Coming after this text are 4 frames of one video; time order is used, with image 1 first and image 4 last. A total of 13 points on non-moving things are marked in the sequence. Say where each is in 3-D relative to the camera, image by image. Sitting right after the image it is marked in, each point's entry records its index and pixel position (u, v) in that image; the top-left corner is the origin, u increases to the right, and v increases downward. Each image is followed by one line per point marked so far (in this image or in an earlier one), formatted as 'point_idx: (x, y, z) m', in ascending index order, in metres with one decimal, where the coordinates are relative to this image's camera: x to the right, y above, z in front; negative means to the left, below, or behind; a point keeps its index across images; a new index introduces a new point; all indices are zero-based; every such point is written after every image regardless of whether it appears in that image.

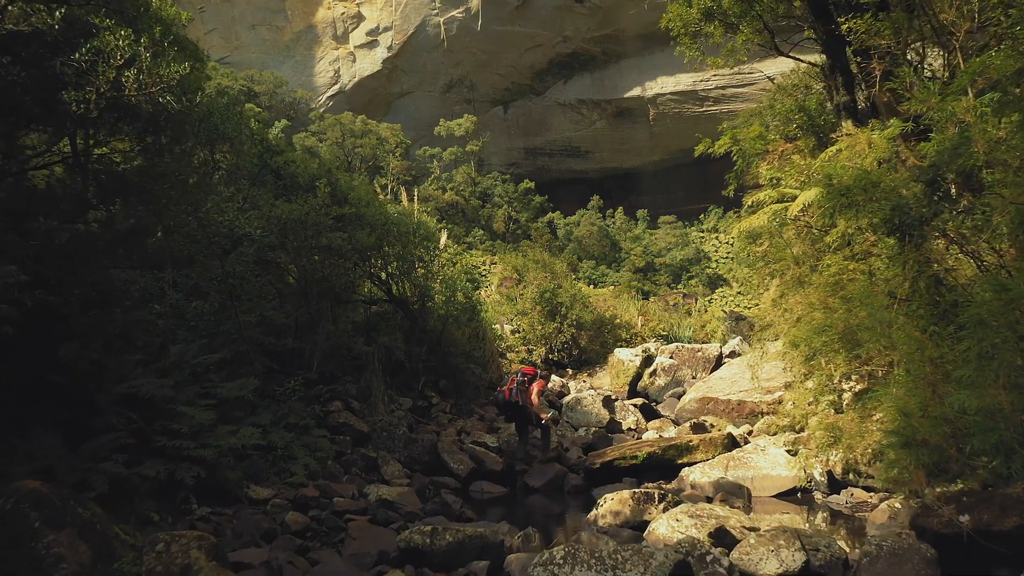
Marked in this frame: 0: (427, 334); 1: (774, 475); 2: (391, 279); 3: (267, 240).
0: (-1.3, -0.7, +9.7) m
1: (+2.8, -2.0, +6.7) m
2: (-1.8, +0.1, +9.4) m
3: (-2.7, +0.5, +7.2) m
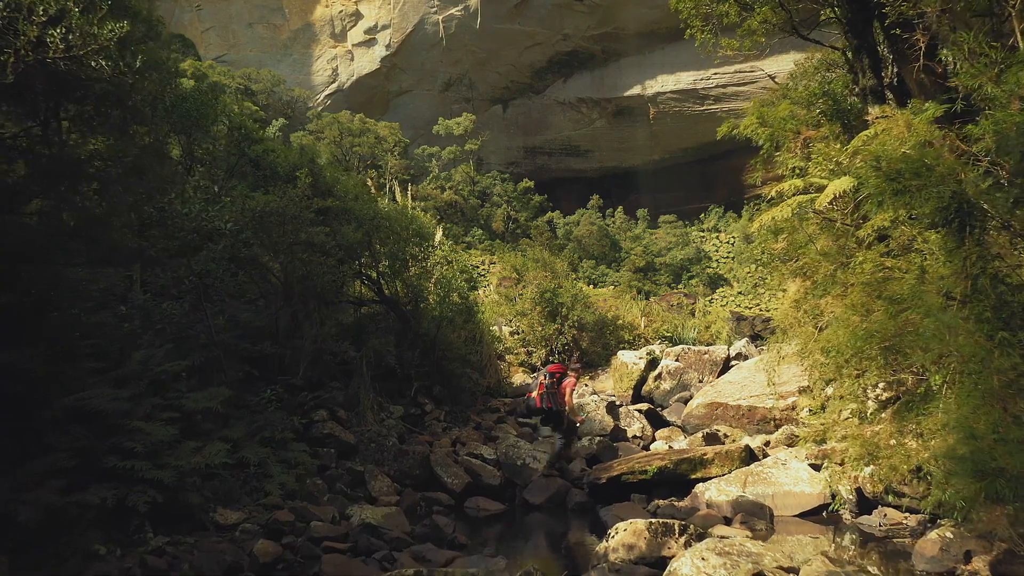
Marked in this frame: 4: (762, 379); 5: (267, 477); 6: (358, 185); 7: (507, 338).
0: (-1.3, -0.7, +9.2) m
1: (+2.7, -2.0, +6.1) m
2: (-1.8, +0.1, +8.8) m
3: (-2.8, +0.5, +6.6) m
4: (+4.6, -1.7, +11.6) m
5: (-2.1, -1.6, +5.5) m
6: (-2.0, +1.3, +8.3) m
7: (-0.1, -1.1, +14.9) m
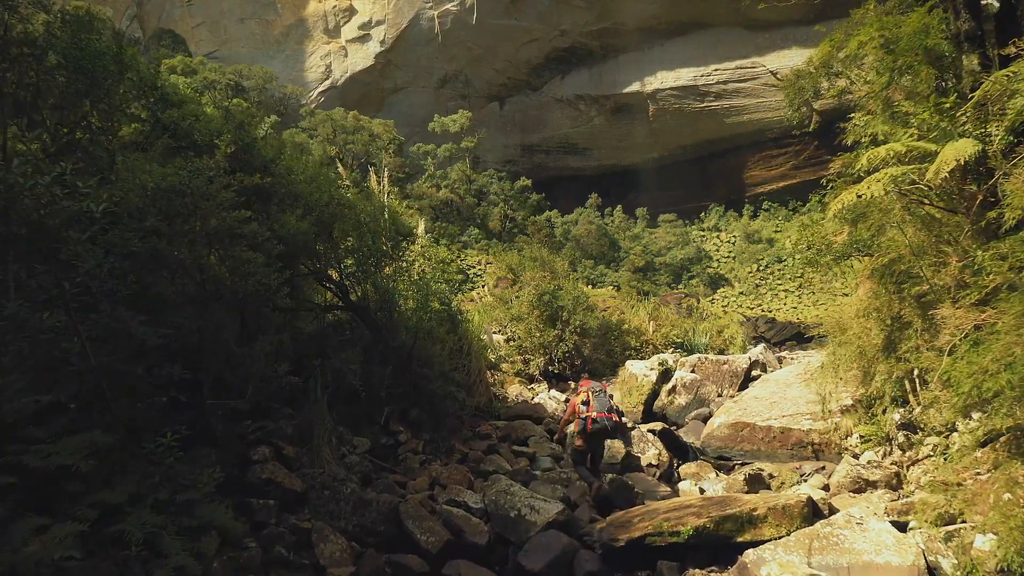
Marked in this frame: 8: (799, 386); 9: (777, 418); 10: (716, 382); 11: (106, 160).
0: (-1.4, -0.7, +7.6) m
1: (+2.7, -2.0, +4.6) m
2: (-1.9, +0.1, +7.2) m
3: (-2.8, +0.5, +5.0) m
4: (+4.5, -1.7, +10.1) m
5: (-2.2, -1.7, +4.0) m
6: (-2.0, +1.3, +6.7) m
7: (-0.2, -1.2, +13.3) m
8: (+4.7, -1.6, +10.4) m
9: (+4.0, -2.0, +9.6) m
10: (+3.8, -1.8, +11.8) m
11: (-3.4, +1.1, +5.4) m
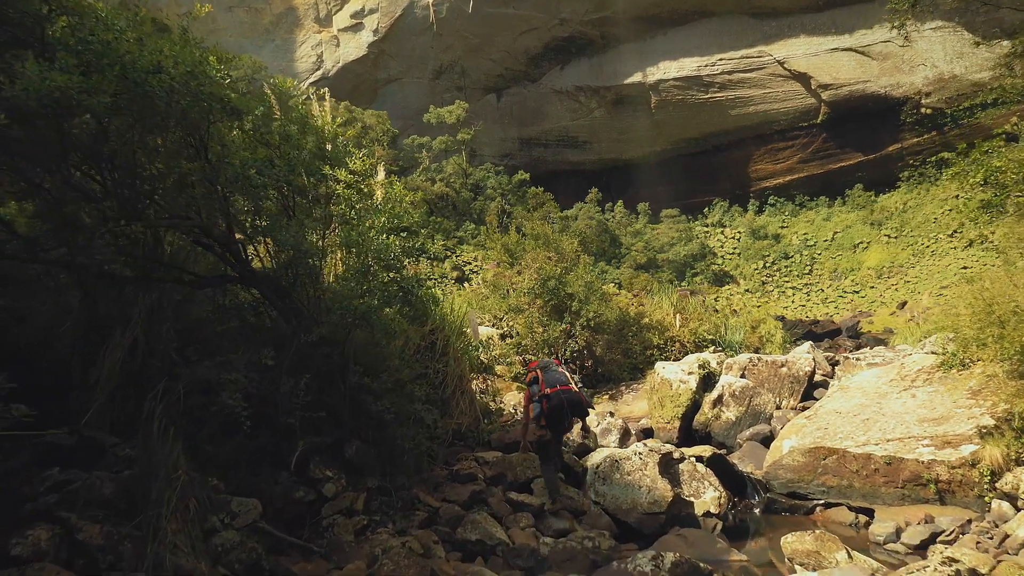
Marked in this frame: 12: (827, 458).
0: (-1.4, -0.5, +4.8) m
1: (+2.6, -1.7, +1.8) m
2: (-1.9, +0.4, +4.4) m
3: (-2.9, +0.8, +2.2) m
4: (+4.5, -1.4, +7.3) m
5: (-2.2, -1.4, +1.2) m
6: (-2.1, +1.6, +3.9) m
7: (-0.3, -0.9, +10.5) m
8: (+4.7, -1.3, +7.7) m
9: (+3.9, -1.7, +6.9) m
10: (+3.7, -1.5, +9.1) m
11: (-3.4, +1.4, +2.7) m
12: (+3.5, -1.9, +6.9) m
